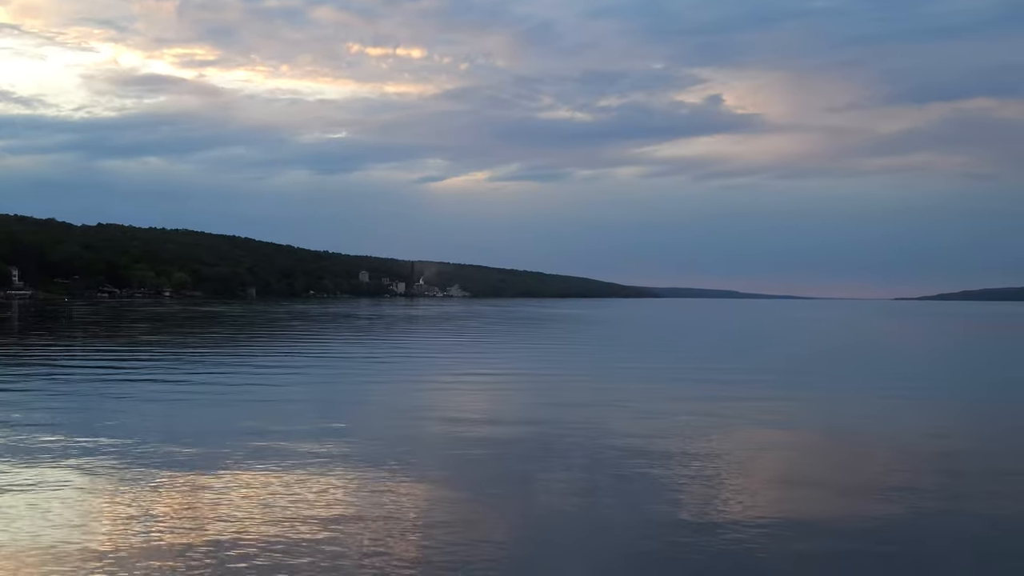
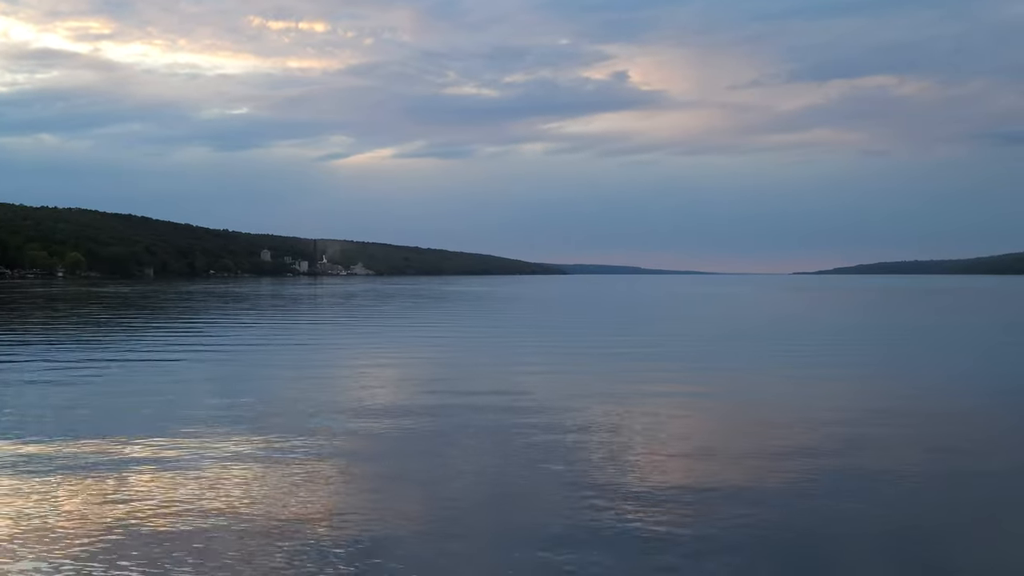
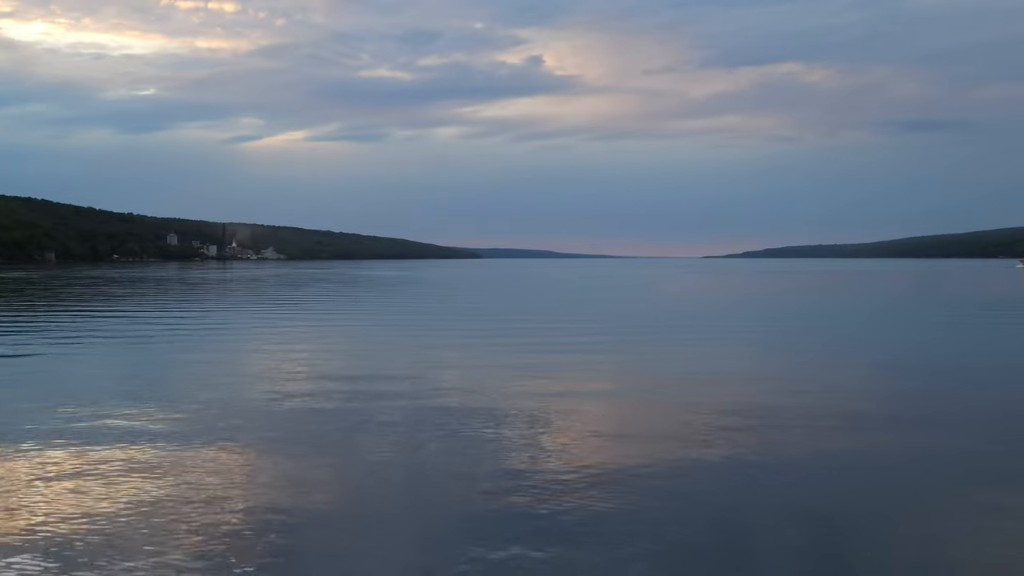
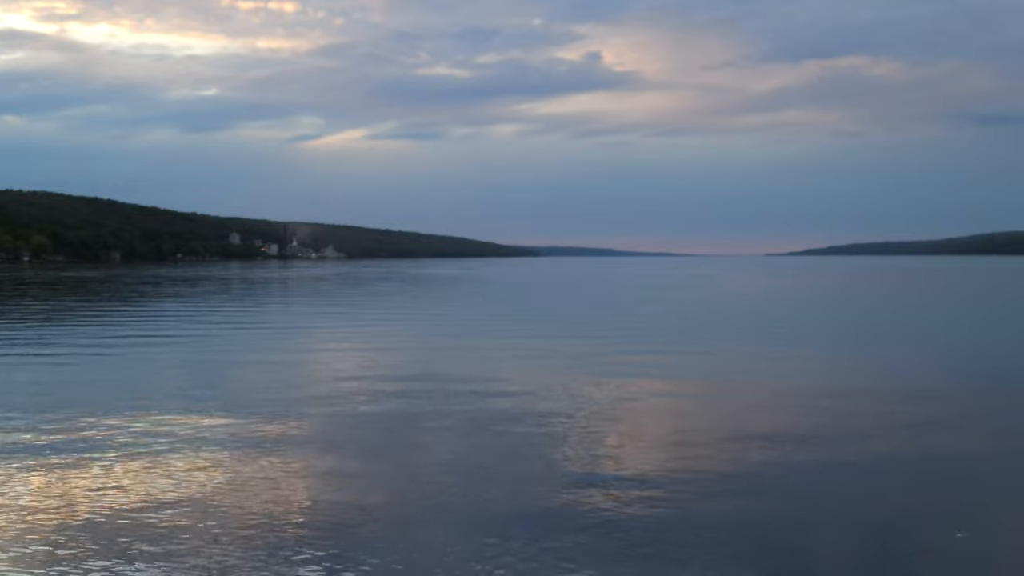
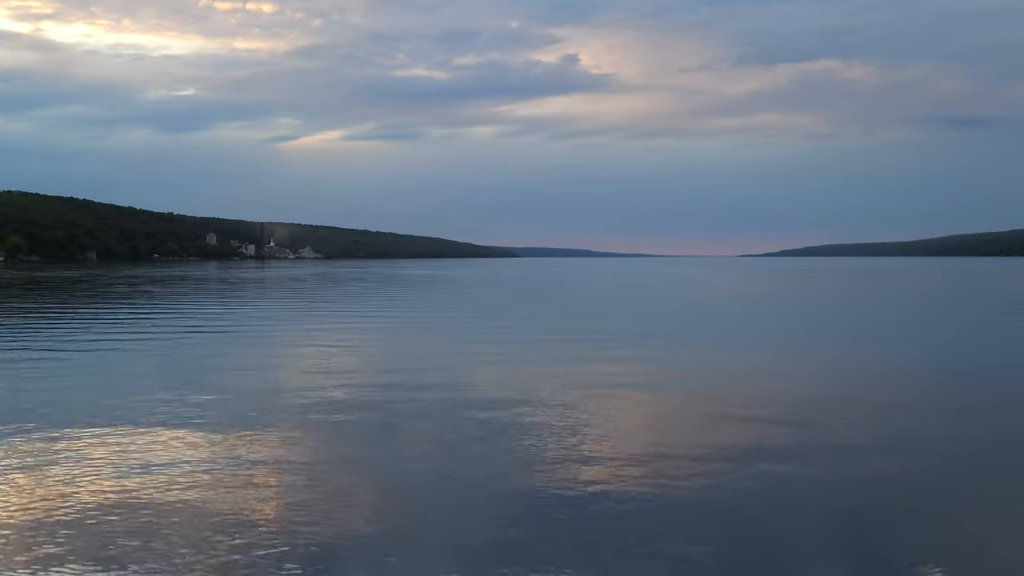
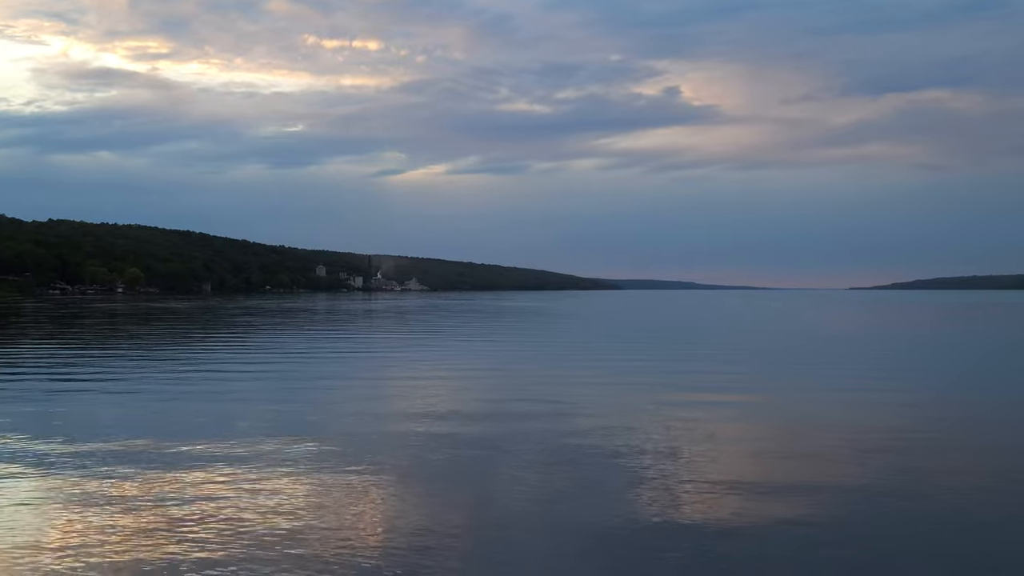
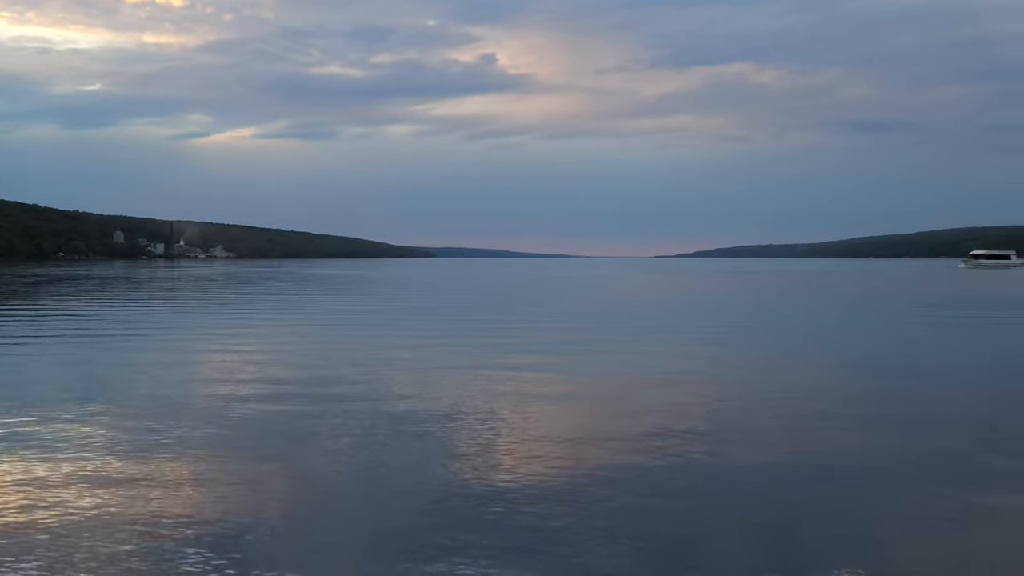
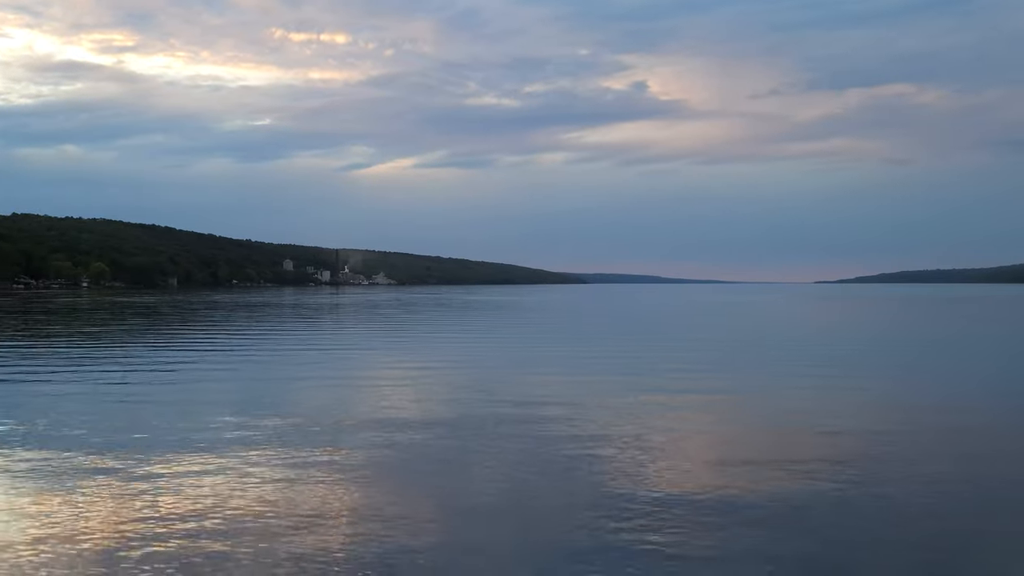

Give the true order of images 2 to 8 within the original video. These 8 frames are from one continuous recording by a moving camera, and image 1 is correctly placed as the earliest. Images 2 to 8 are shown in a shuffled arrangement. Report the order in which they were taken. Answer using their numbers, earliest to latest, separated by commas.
6, 8, 2, 4, 5, 3, 7
